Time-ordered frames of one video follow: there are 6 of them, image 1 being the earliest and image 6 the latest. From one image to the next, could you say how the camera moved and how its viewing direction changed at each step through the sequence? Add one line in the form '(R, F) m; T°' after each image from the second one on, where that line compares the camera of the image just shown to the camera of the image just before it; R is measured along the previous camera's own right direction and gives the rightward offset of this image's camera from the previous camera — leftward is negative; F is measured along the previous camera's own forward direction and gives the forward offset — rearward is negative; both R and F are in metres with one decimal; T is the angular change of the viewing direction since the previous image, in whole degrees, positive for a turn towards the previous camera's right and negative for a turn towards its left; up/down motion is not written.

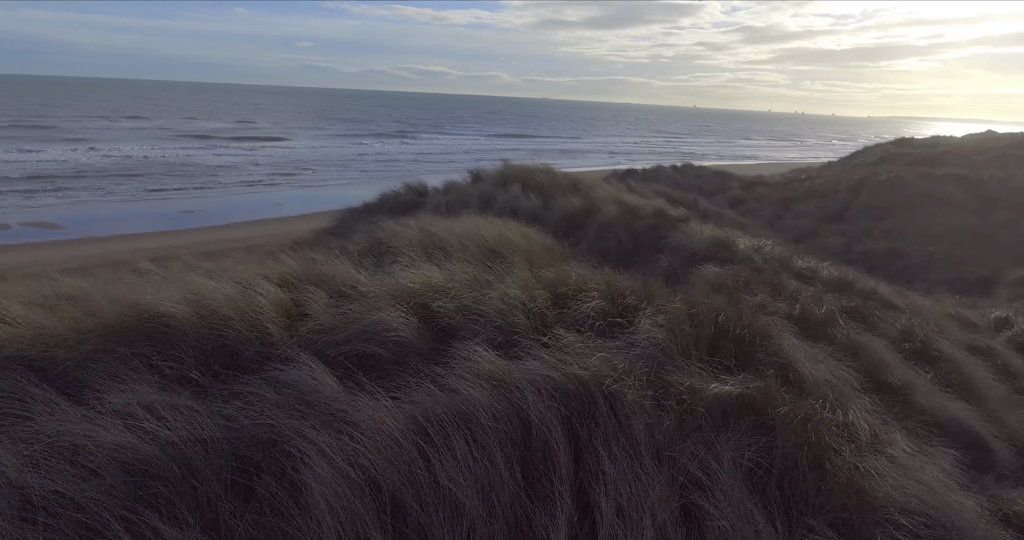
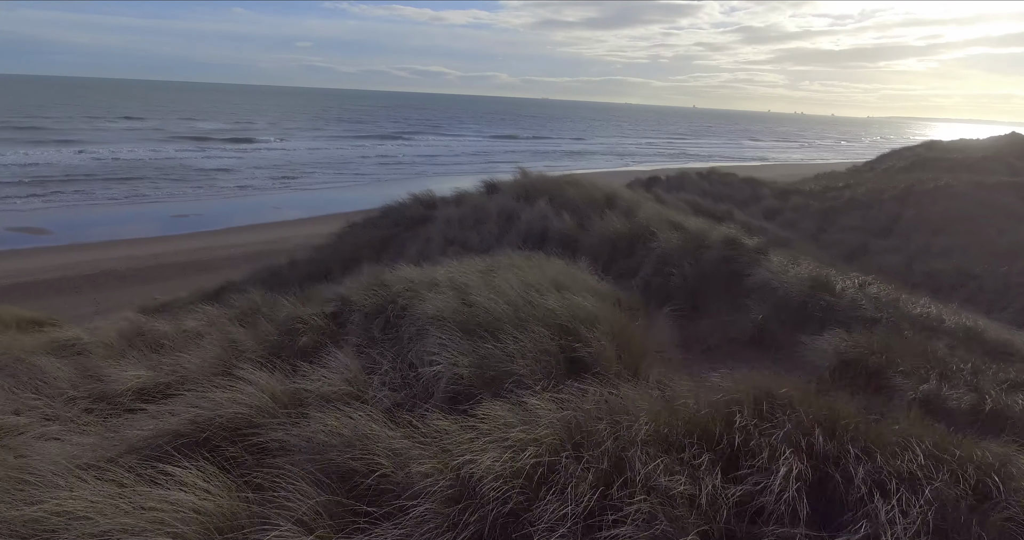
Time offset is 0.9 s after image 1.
(-0.4, +1.1) m; 0°
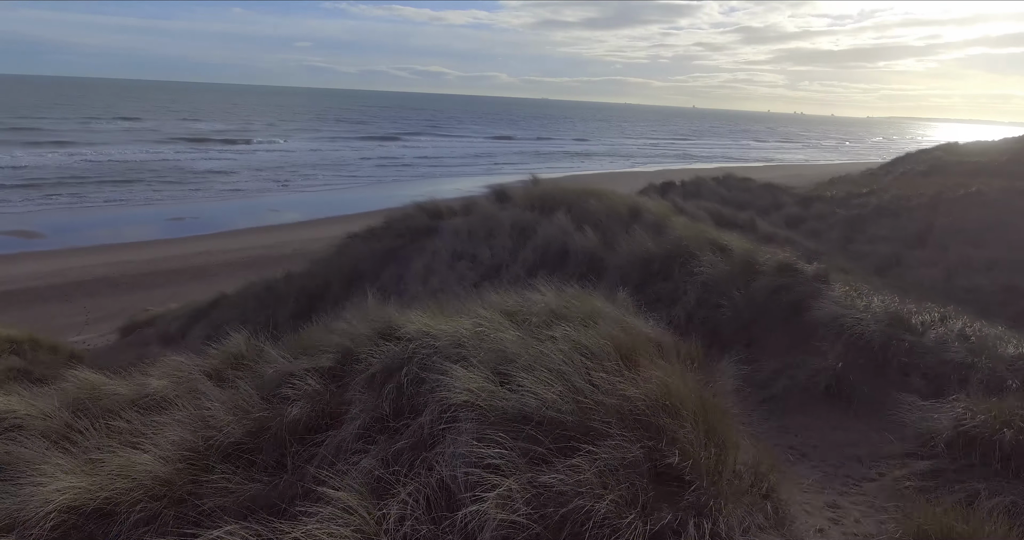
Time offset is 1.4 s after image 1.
(-0.2, +0.6) m; 0°
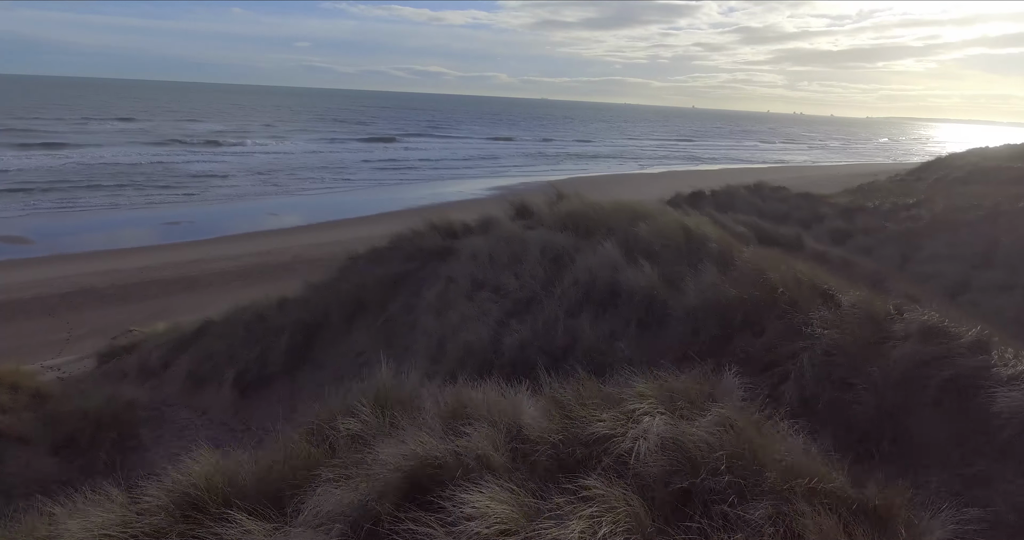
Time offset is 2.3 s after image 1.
(-0.4, +1.0) m; 0°
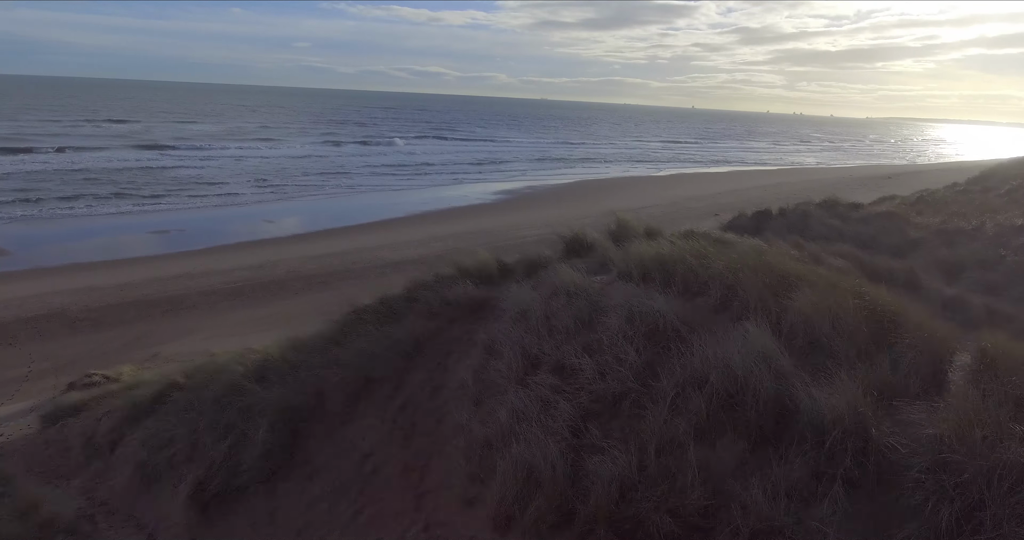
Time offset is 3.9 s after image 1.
(-0.6, +1.9) m; 0°
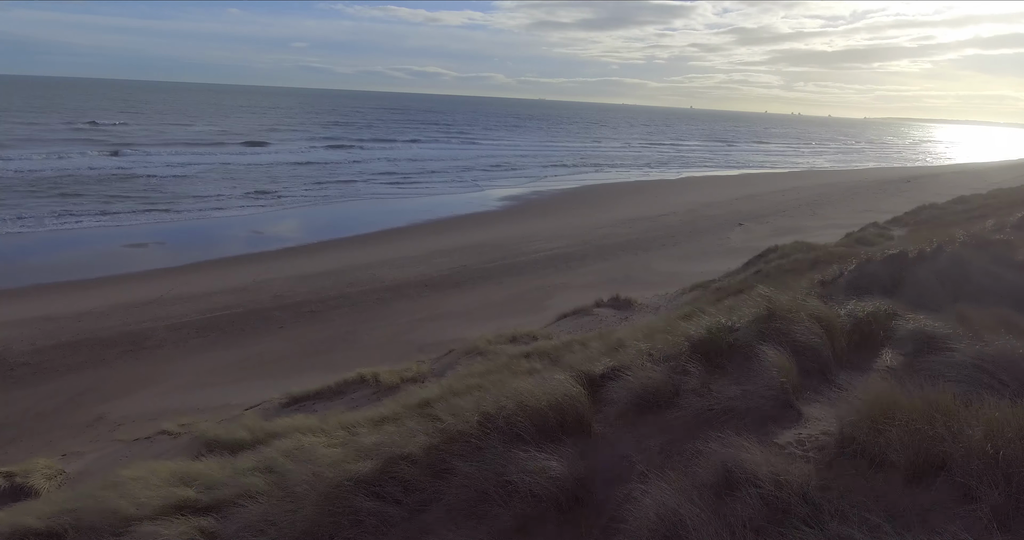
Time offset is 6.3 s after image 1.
(-0.7, +2.6) m; 0°
